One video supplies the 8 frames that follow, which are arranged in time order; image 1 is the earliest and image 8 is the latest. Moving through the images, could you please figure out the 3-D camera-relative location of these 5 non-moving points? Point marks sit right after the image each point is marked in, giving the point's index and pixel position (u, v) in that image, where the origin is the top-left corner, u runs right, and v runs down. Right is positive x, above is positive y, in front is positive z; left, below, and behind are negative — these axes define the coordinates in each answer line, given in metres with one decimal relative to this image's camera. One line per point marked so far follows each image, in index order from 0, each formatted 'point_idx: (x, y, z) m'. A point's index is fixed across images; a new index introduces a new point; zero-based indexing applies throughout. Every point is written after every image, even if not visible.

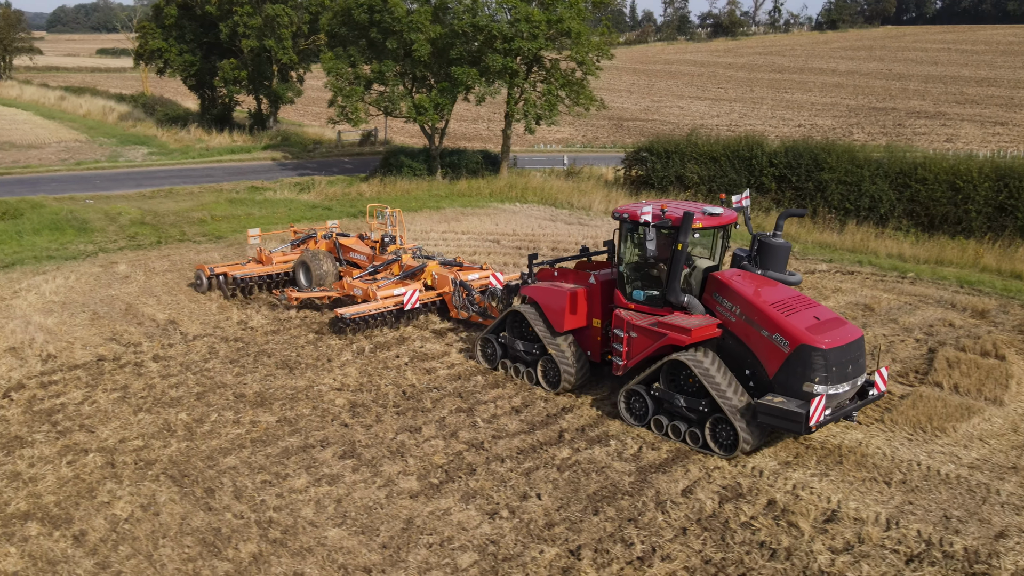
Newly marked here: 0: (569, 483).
0: (+0.4, -1.4, +7.2) m
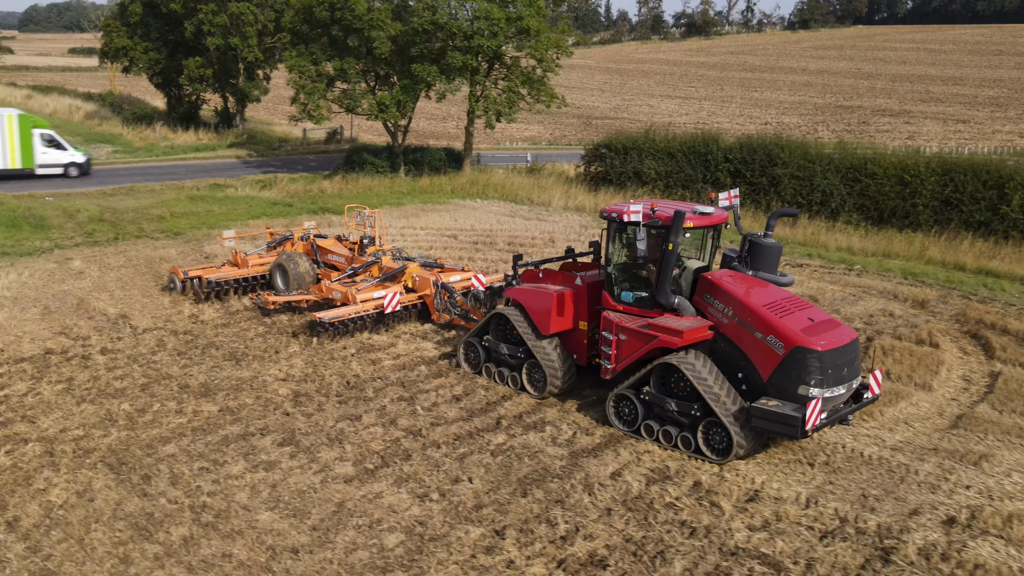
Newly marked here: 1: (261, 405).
0: (-0.1, -1.4, +7.4) m
1: (-2.2, -1.0, +8.5) m
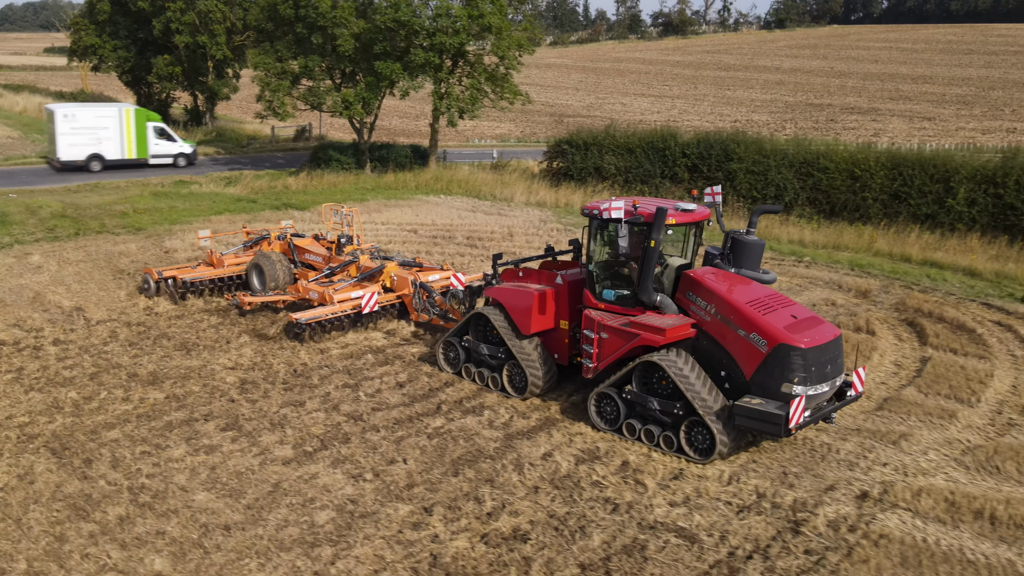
0: (-0.6, -1.3, +7.6) m
1: (-2.8, -0.9, +8.7) m
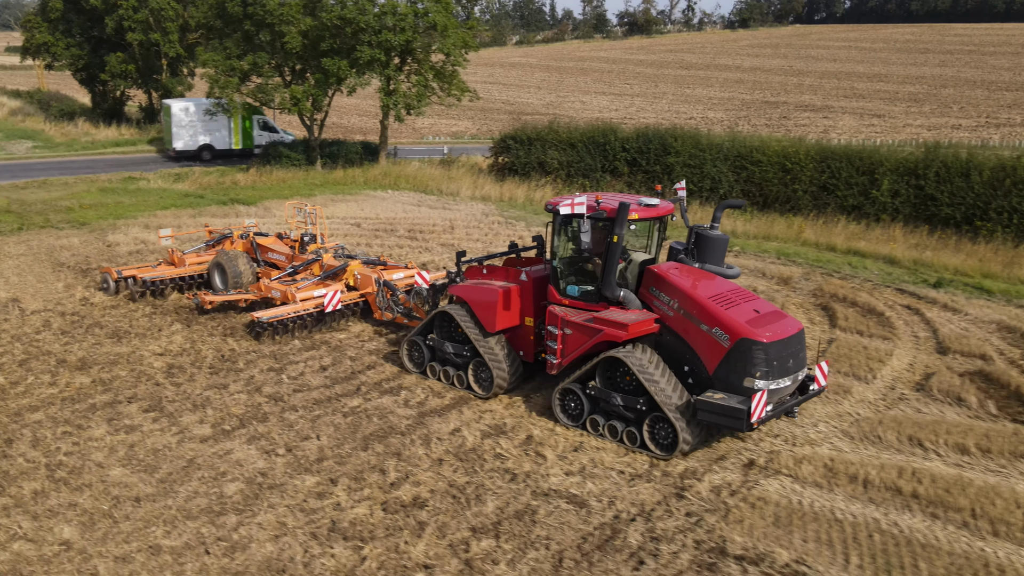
0: (-1.3, -1.1, +7.9) m
1: (-3.5, -0.8, +9.0) m
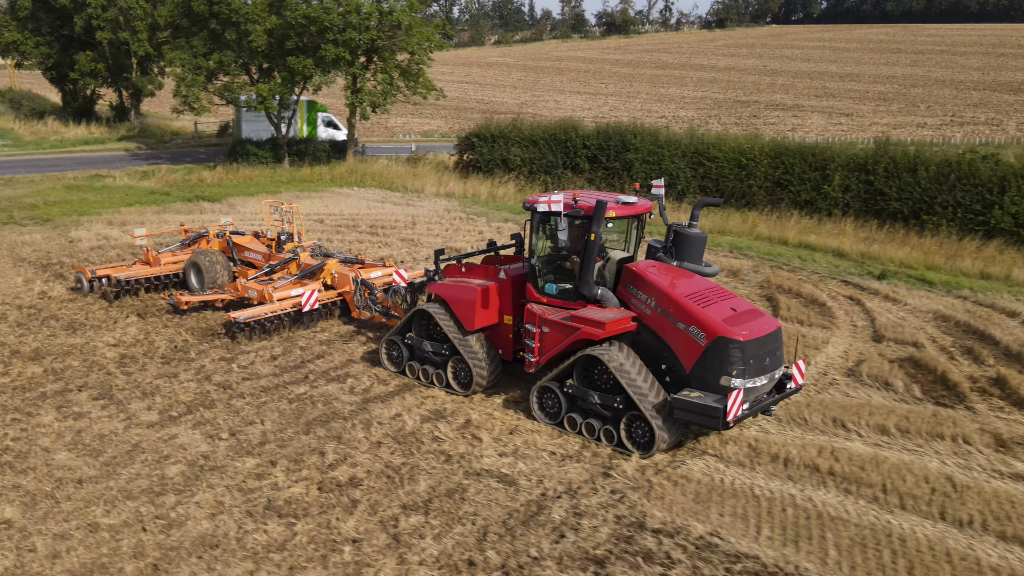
0: (-1.8, -1.0, +8.1) m
1: (-4.0, -0.7, +9.2) m
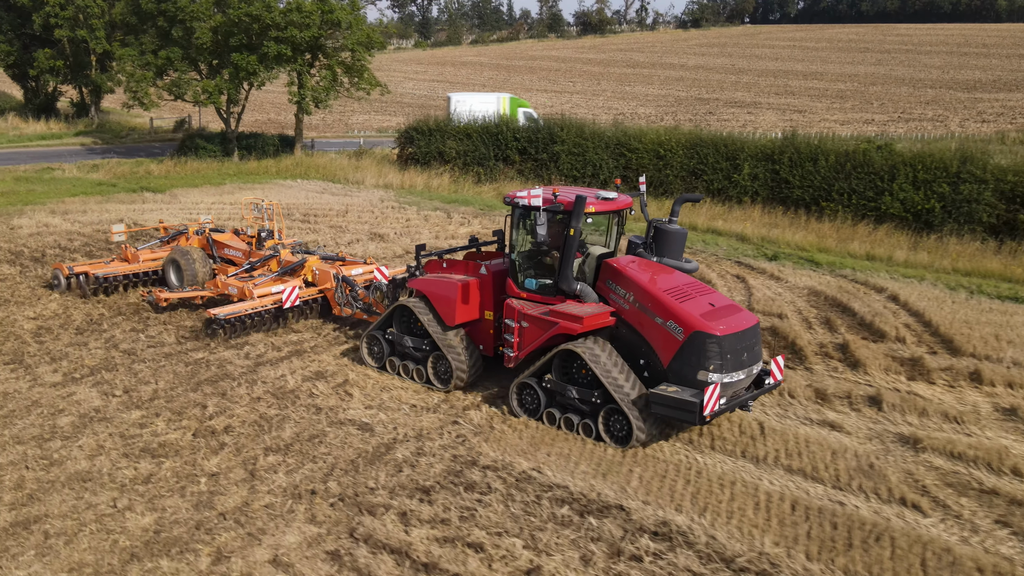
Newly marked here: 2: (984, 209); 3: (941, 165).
0: (-3.0, -0.8, +8.9) m
1: (-5.2, -0.5, +9.9) m
2: (+6.9, +1.2, +14.2) m
3: (+6.5, +1.9, +14.7) m
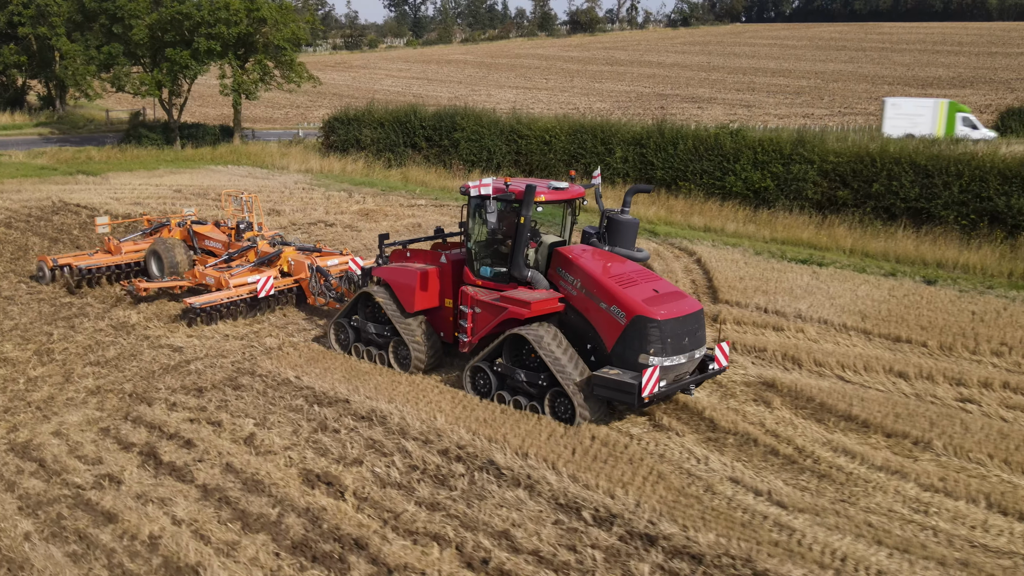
0: (-5.1, -0.3, +10.6) m
1: (-7.3, 0.0, +11.6) m
2: (+4.9, +1.7, +15.8) m
3: (+4.5, +2.4, +16.4) m
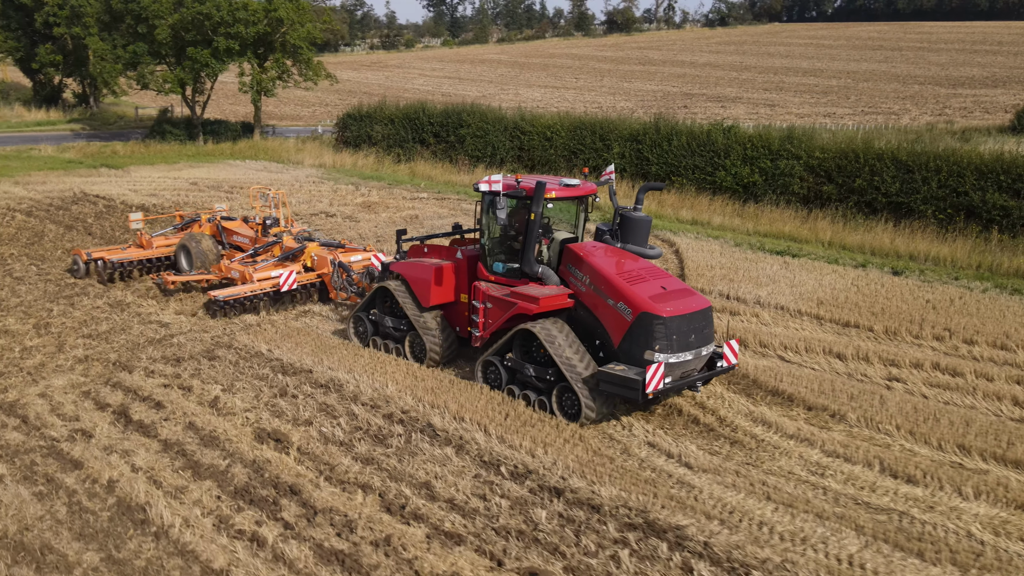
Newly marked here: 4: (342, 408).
0: (-5.4, 0.0, +11.4) m
1: (-7.6, +0.3, +12.5) m
2: (+4.8, +1.8, +16.2) m
3: (+4.4, +2.5, +16.8) m
4: (-1.4, -1.0, +7.8) m
